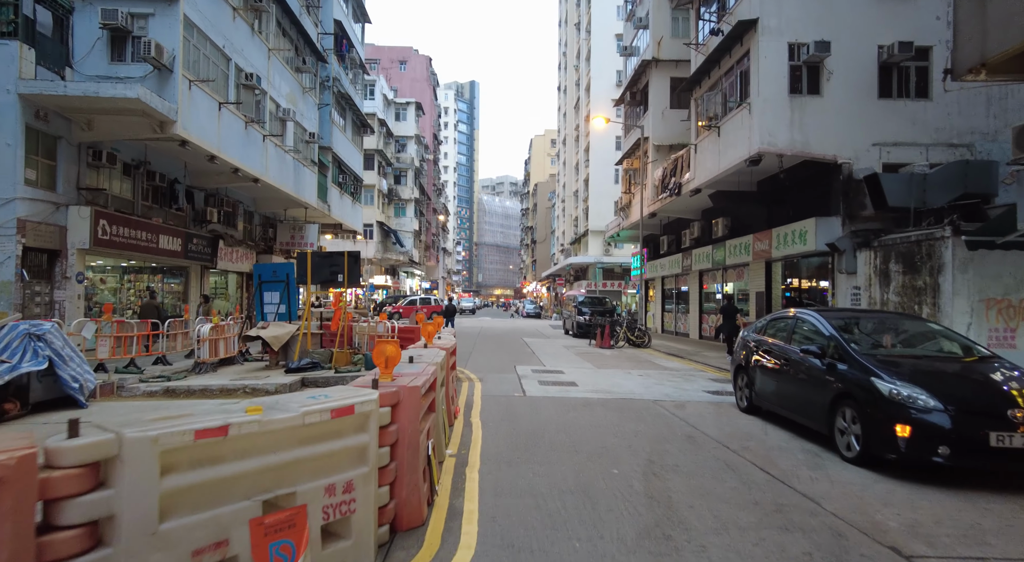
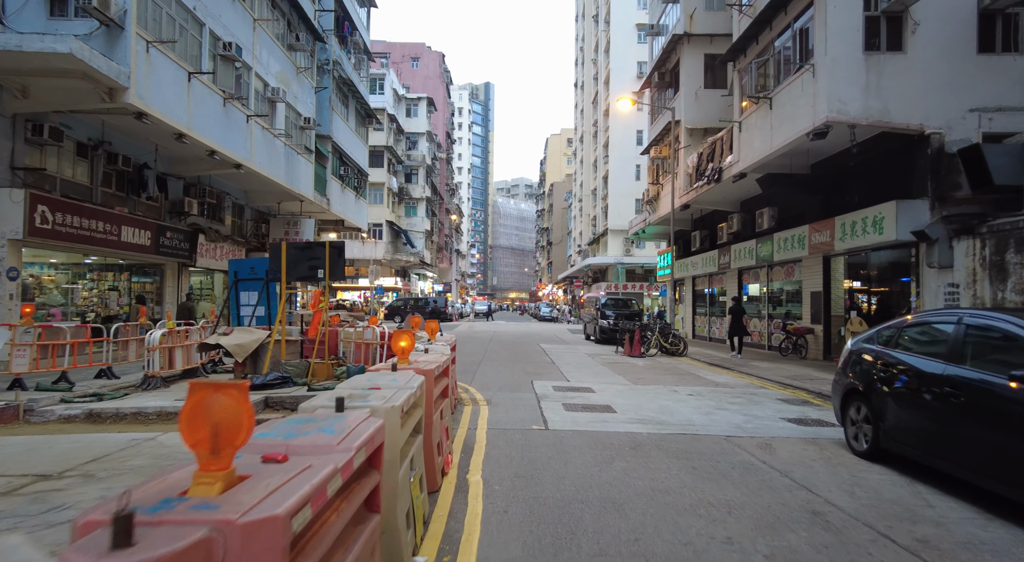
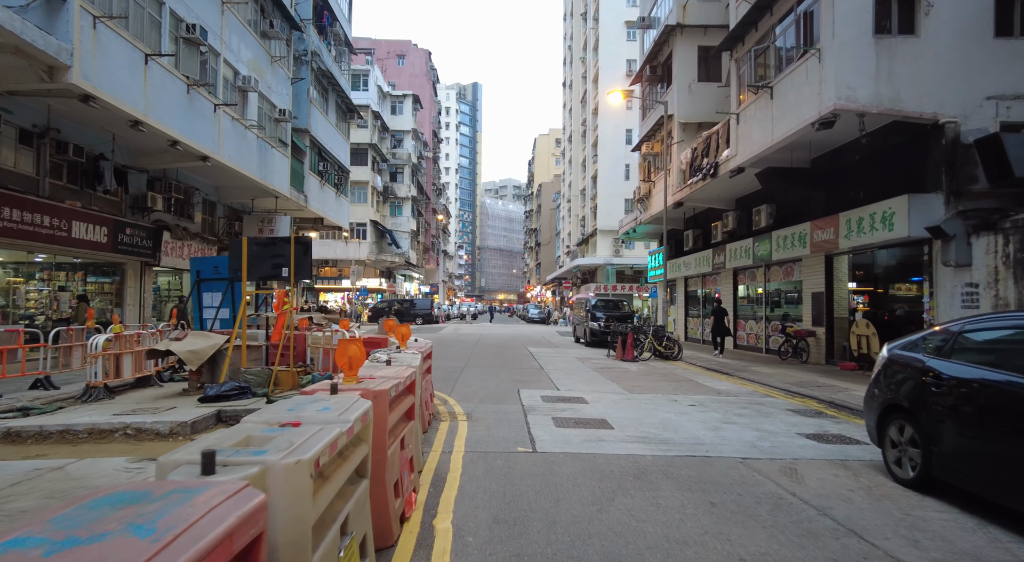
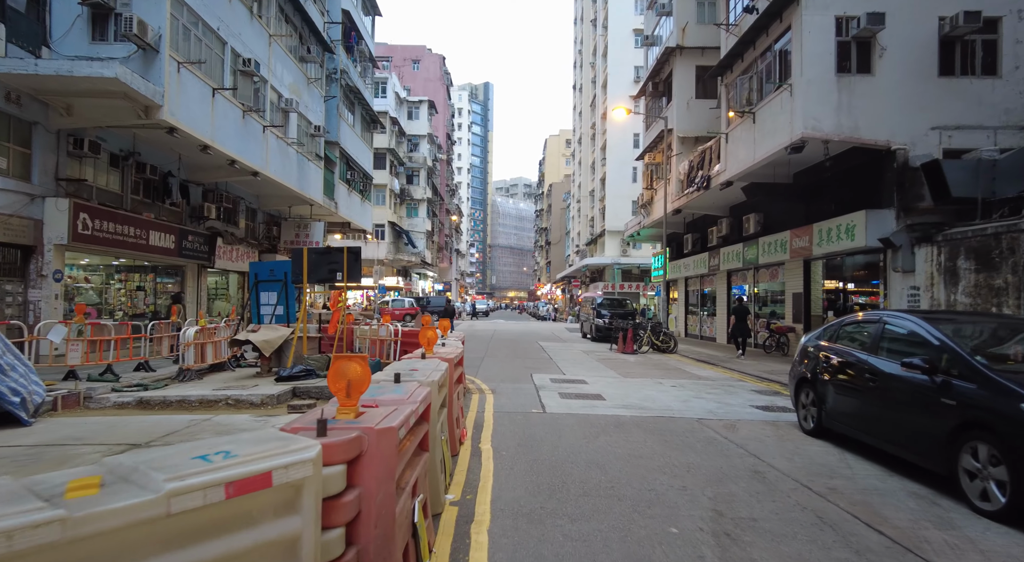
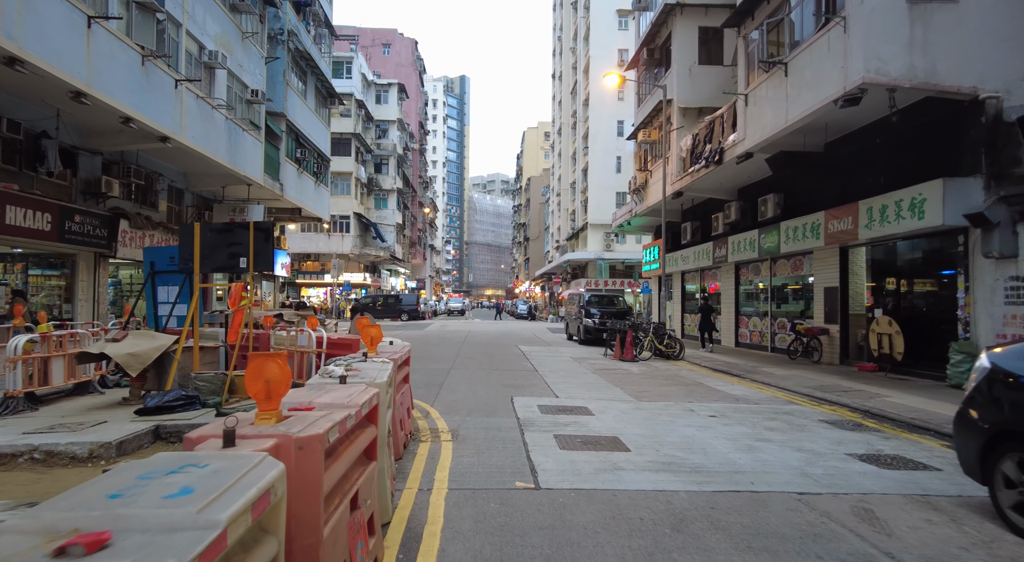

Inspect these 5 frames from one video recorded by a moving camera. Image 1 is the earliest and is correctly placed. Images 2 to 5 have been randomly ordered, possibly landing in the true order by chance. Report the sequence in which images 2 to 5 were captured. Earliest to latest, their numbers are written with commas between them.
4, 2, 3, 5
